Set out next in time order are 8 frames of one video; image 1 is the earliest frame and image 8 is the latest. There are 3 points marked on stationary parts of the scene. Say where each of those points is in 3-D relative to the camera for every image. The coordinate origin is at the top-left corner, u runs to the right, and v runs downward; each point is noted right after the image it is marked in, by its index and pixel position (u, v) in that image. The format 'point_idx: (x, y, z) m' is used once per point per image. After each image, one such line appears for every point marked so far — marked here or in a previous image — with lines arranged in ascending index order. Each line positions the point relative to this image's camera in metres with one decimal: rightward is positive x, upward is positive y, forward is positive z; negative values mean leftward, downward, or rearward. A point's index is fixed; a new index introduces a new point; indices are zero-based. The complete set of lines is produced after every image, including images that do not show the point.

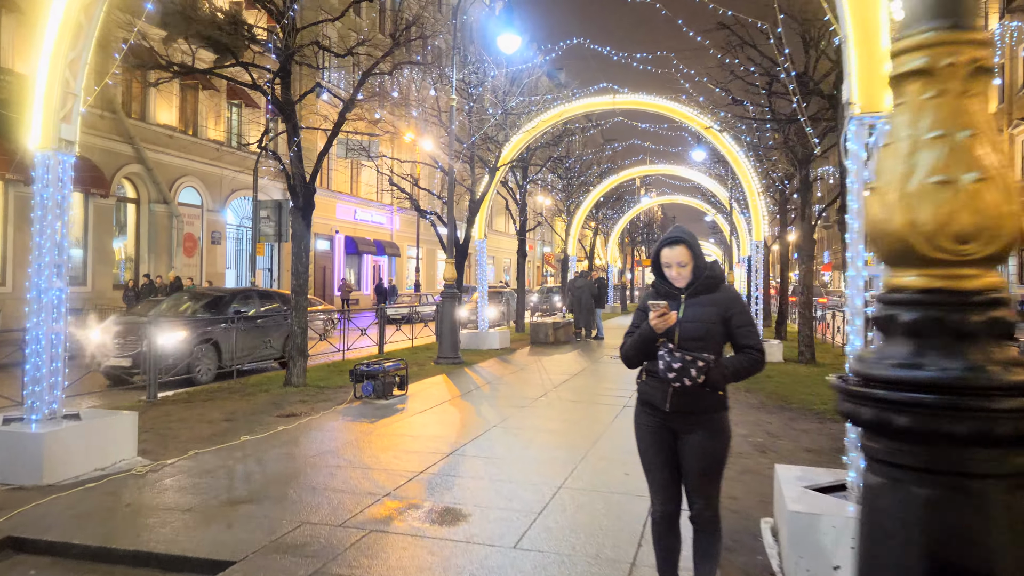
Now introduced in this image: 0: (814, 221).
0: (+5.1, +1.1, +14.0) m
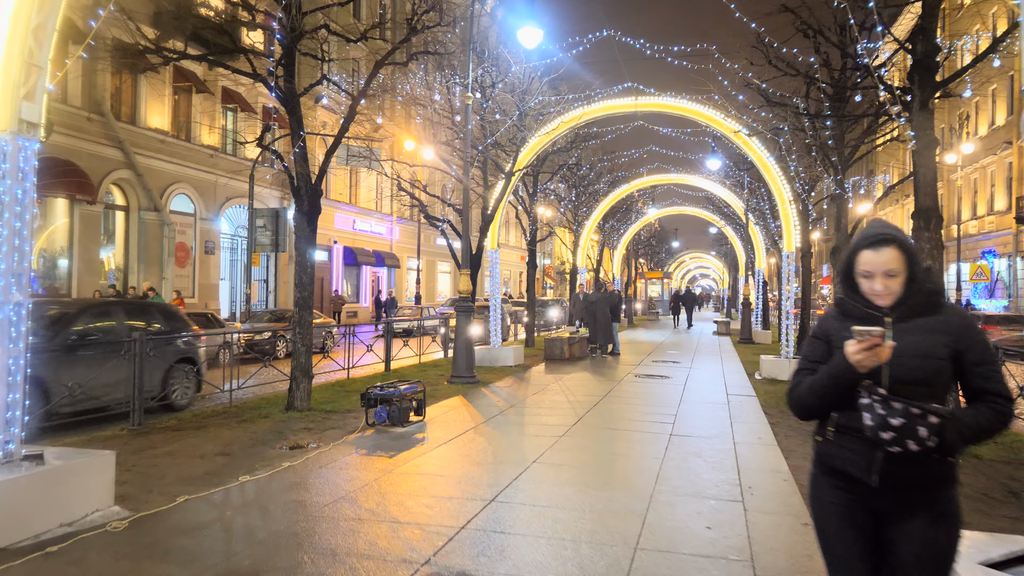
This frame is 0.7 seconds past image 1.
0: (+5.3, +0.9, +13.1) m
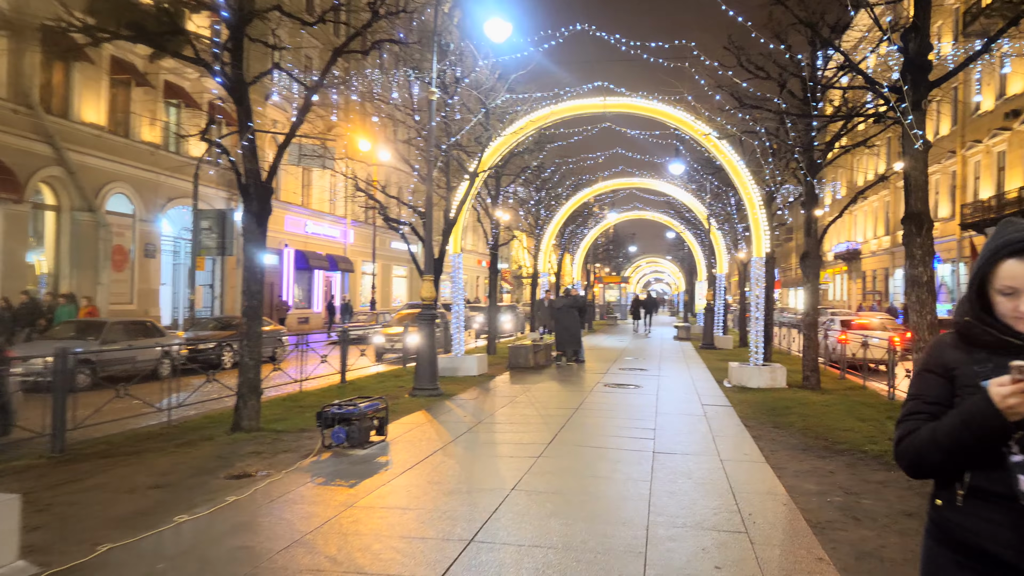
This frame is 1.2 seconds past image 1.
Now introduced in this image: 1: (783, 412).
0: (+4.8, +0.8, +12.8) m
1: (+3.2, -1.5, +9.8) m
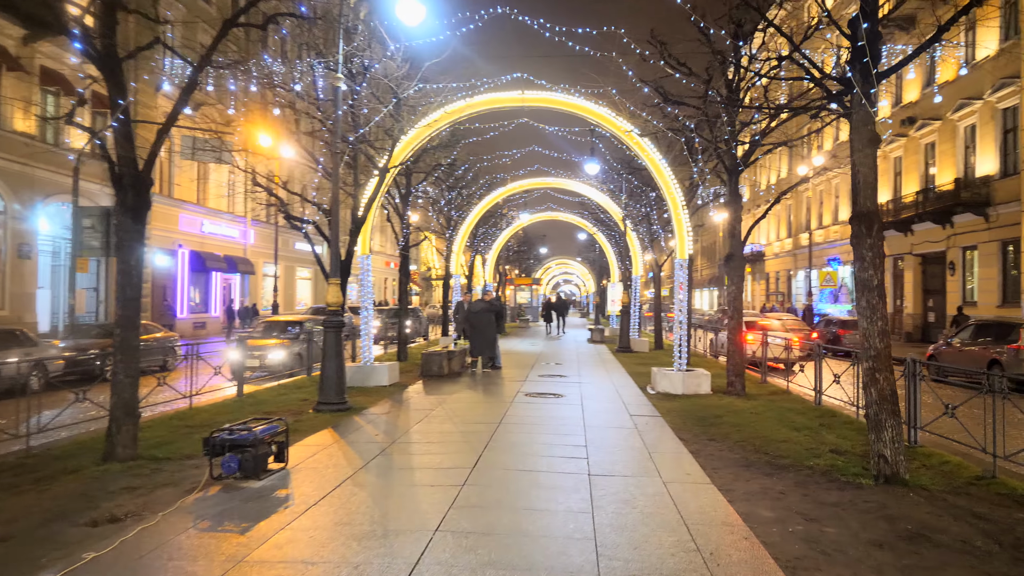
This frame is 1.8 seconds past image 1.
0: (+3.5, +0.8, +12.5) m
1: (+2.3, -1.5, +9.3) m
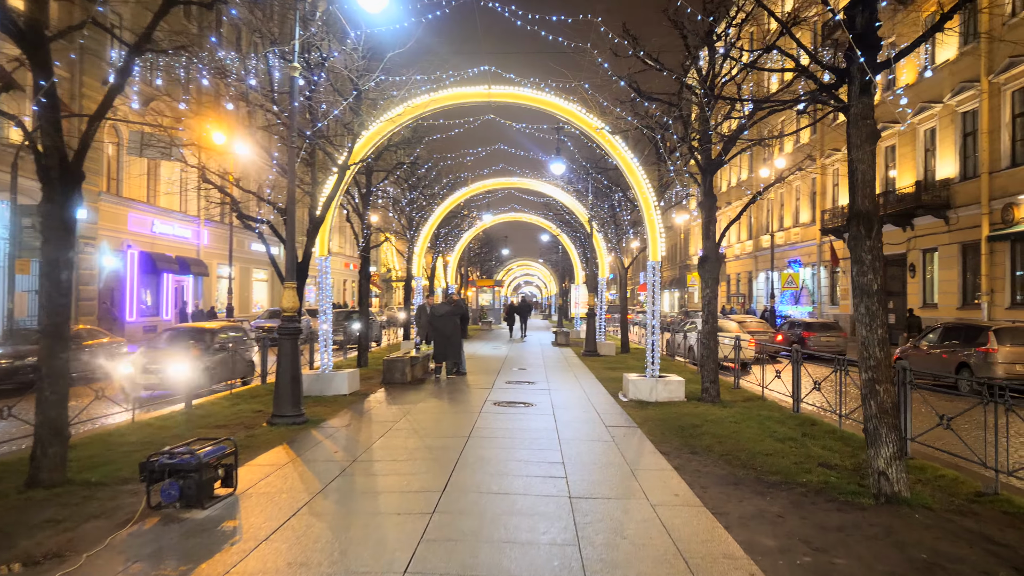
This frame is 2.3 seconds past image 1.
0: (+3.0, +0.7, +12.1) m
1: (+1.9, -1.5, +8.9) m
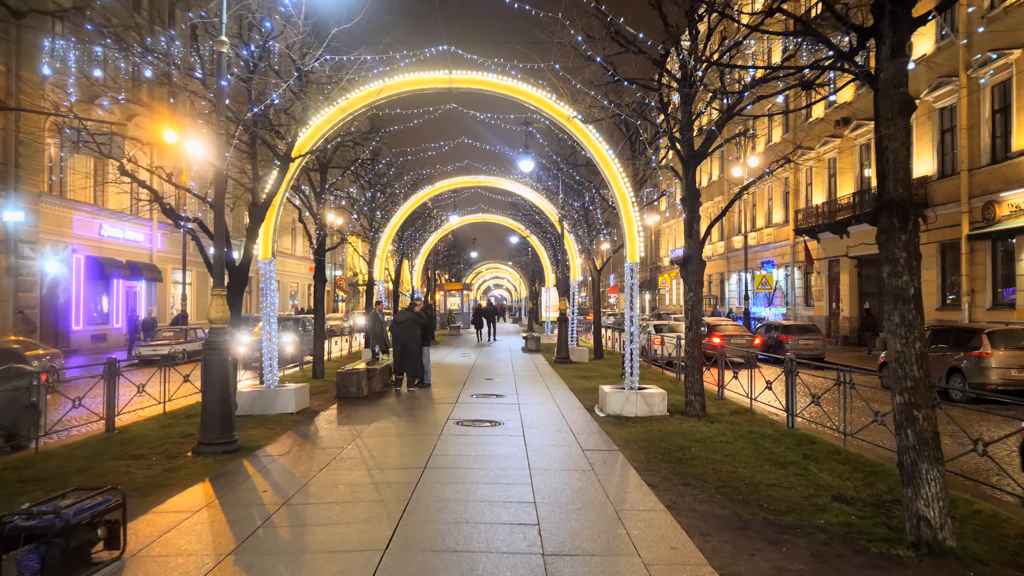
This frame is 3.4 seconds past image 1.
0: (+2.5, +0.7, +11.1) m
1: (+1.6, -1.6, +7.8) m
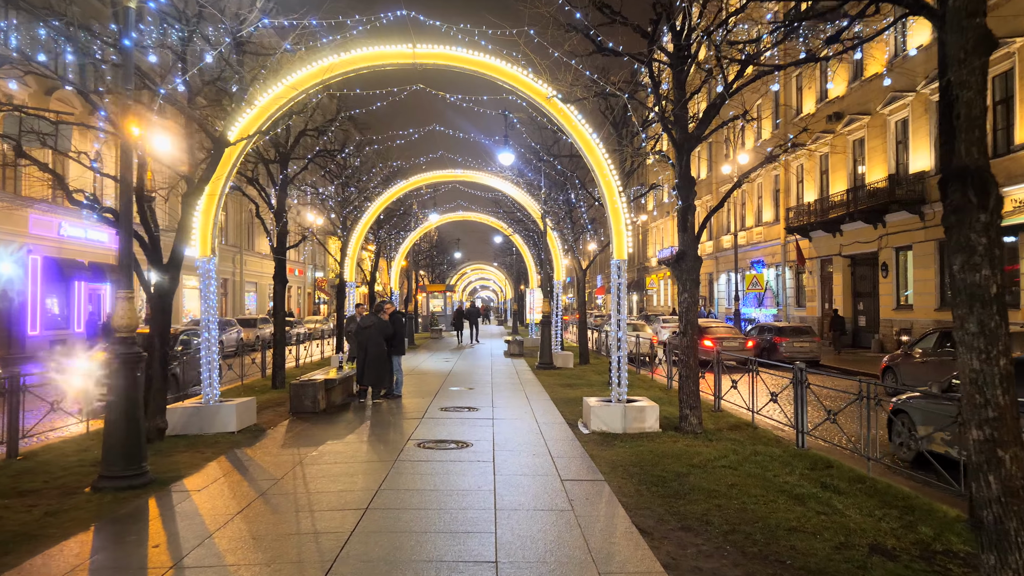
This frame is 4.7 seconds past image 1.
0: (+2.2, +0.7, +9.9) m
1: (+1.3, -1.6, +6.6) m
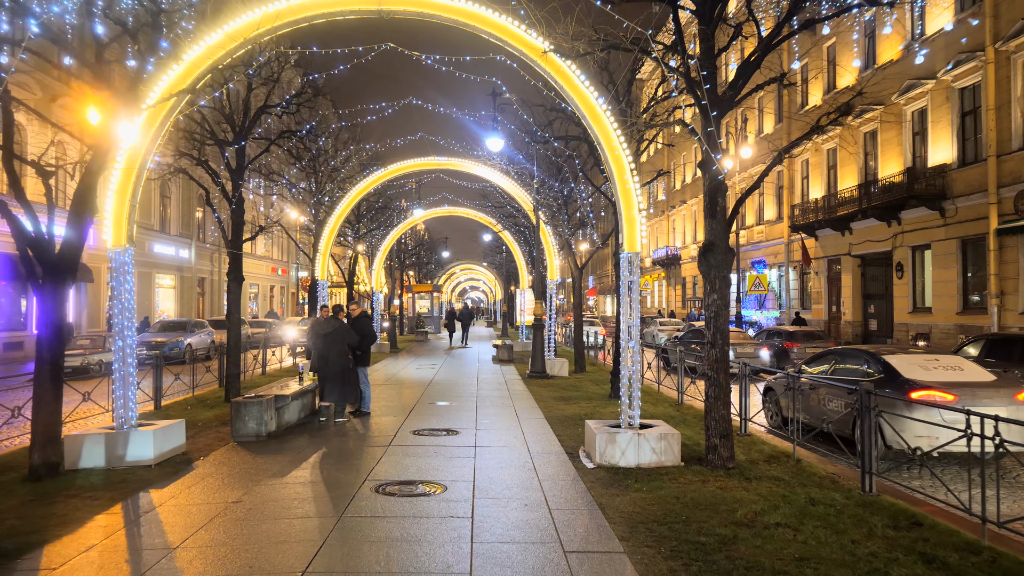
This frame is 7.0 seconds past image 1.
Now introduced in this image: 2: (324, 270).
0: (+2.1, +0.7, +8.1) m
1: (+1.2, -1.6, +4.7) m
2: (-4.3, +0.4, +18.5) m
